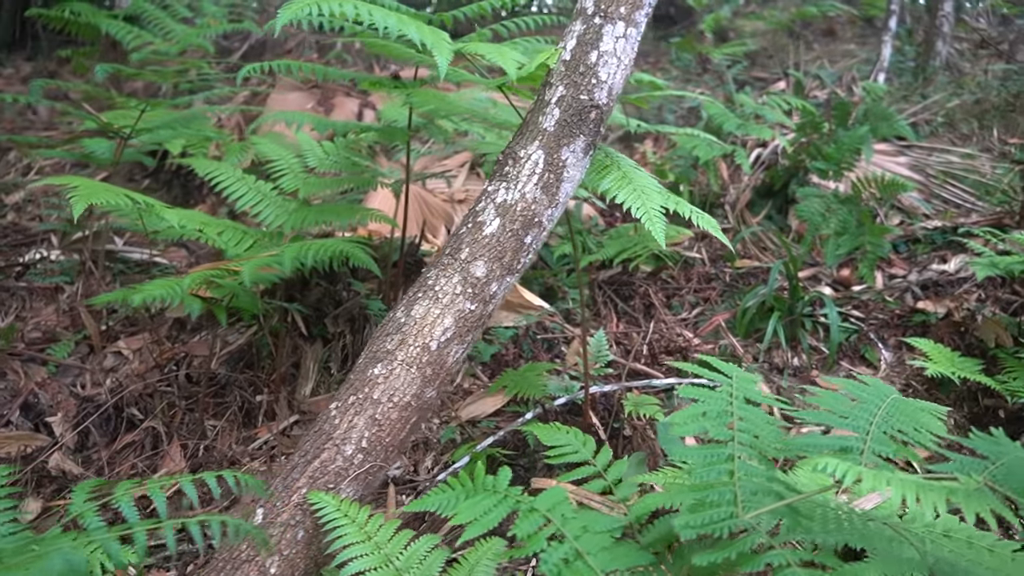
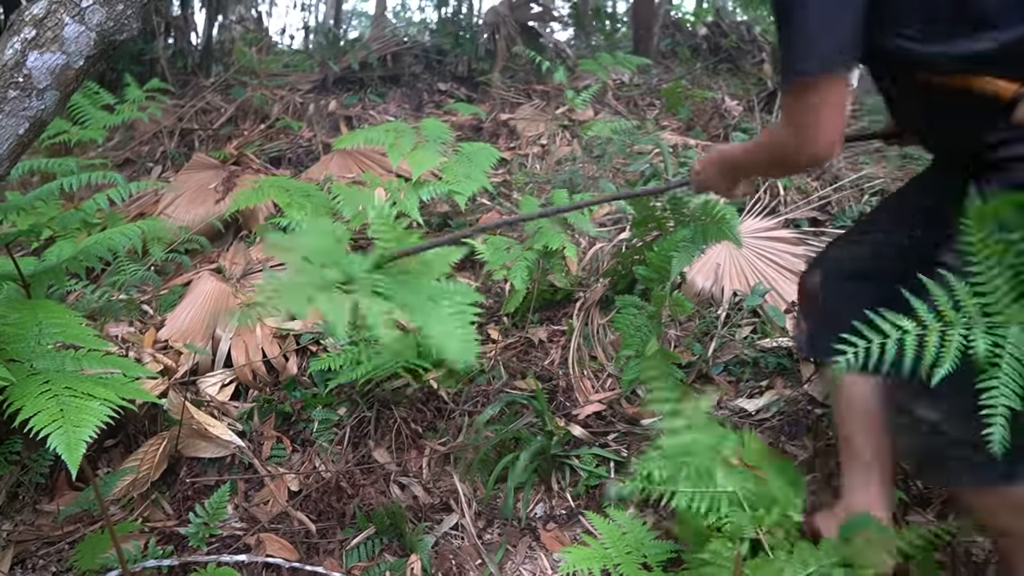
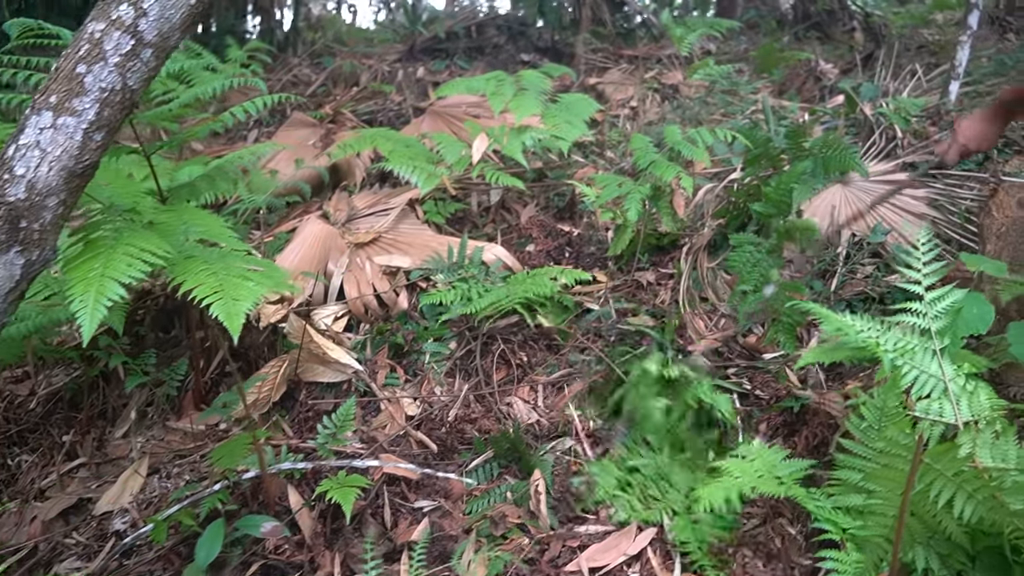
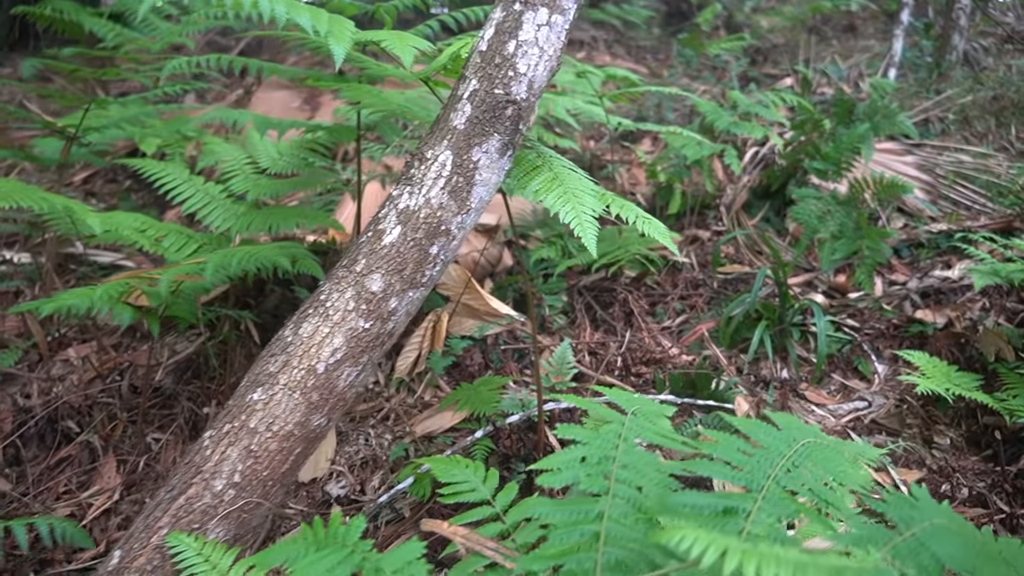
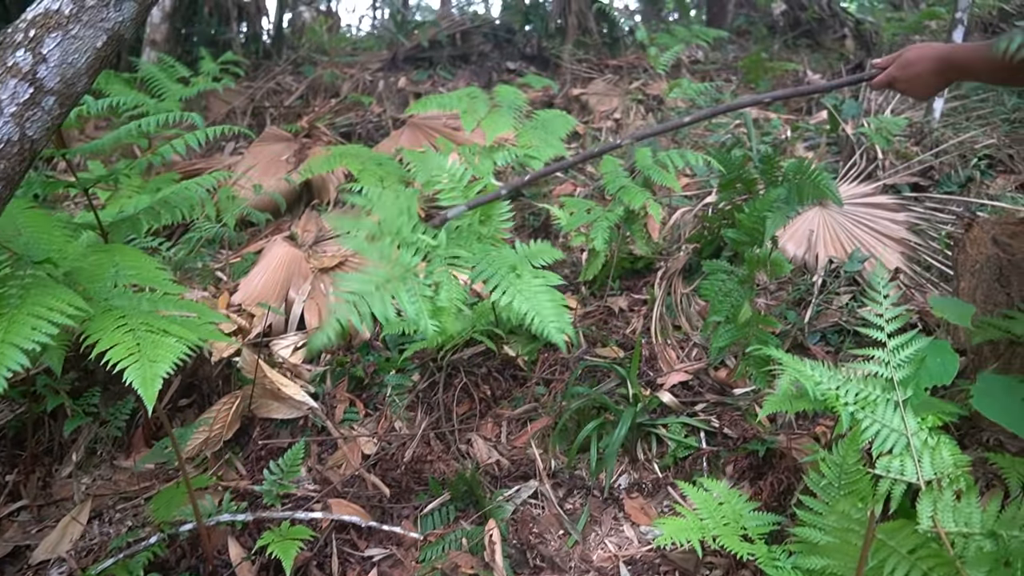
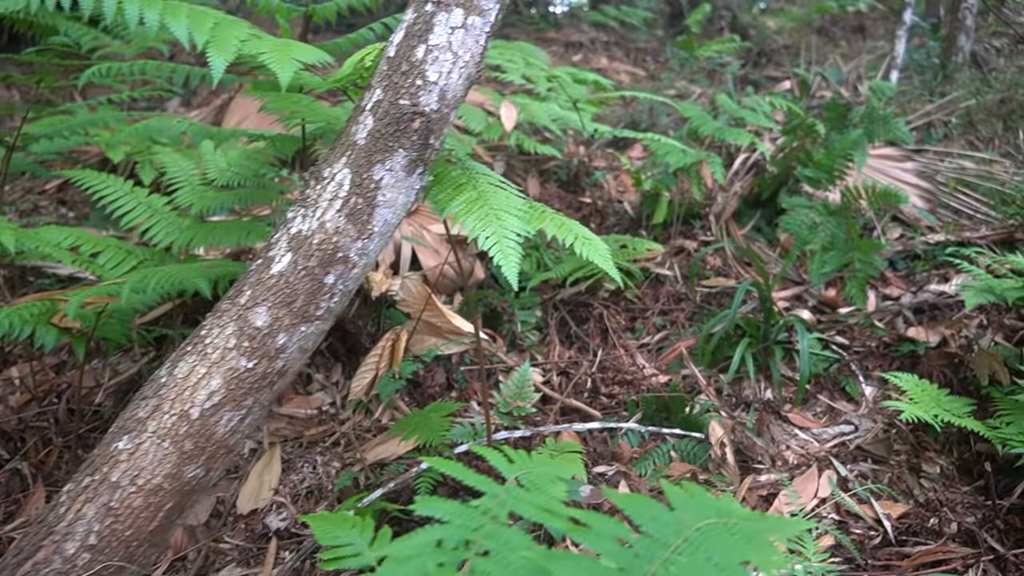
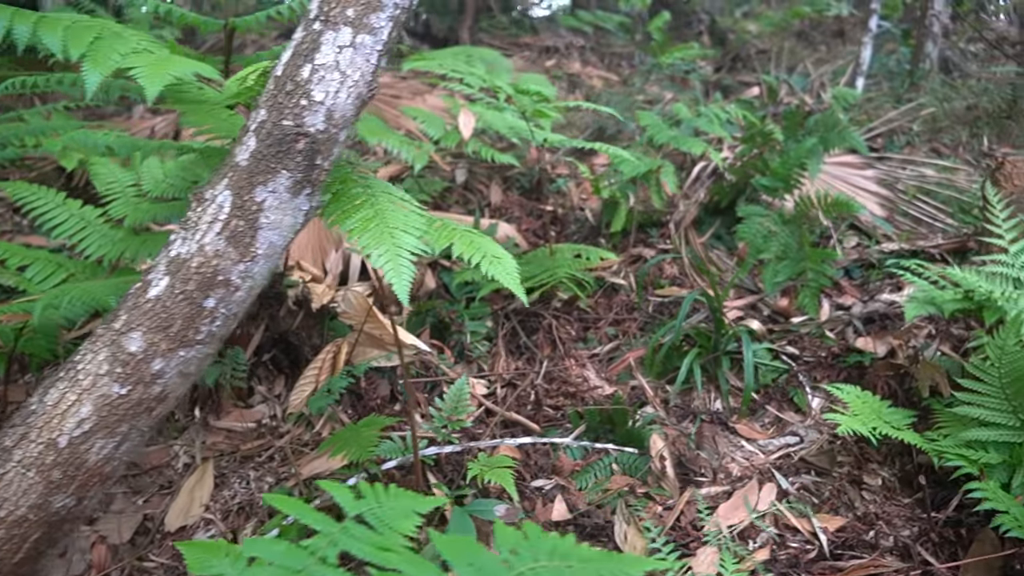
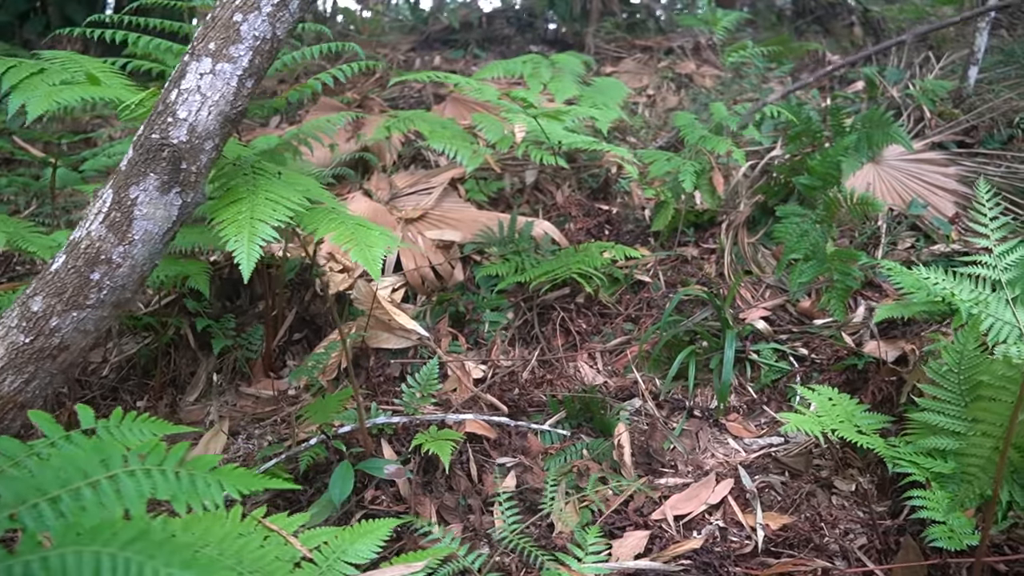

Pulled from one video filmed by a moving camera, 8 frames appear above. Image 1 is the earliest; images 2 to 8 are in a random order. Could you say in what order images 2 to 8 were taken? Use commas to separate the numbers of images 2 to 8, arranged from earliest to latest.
4, 6, 7, 8, 3, 5, 2
